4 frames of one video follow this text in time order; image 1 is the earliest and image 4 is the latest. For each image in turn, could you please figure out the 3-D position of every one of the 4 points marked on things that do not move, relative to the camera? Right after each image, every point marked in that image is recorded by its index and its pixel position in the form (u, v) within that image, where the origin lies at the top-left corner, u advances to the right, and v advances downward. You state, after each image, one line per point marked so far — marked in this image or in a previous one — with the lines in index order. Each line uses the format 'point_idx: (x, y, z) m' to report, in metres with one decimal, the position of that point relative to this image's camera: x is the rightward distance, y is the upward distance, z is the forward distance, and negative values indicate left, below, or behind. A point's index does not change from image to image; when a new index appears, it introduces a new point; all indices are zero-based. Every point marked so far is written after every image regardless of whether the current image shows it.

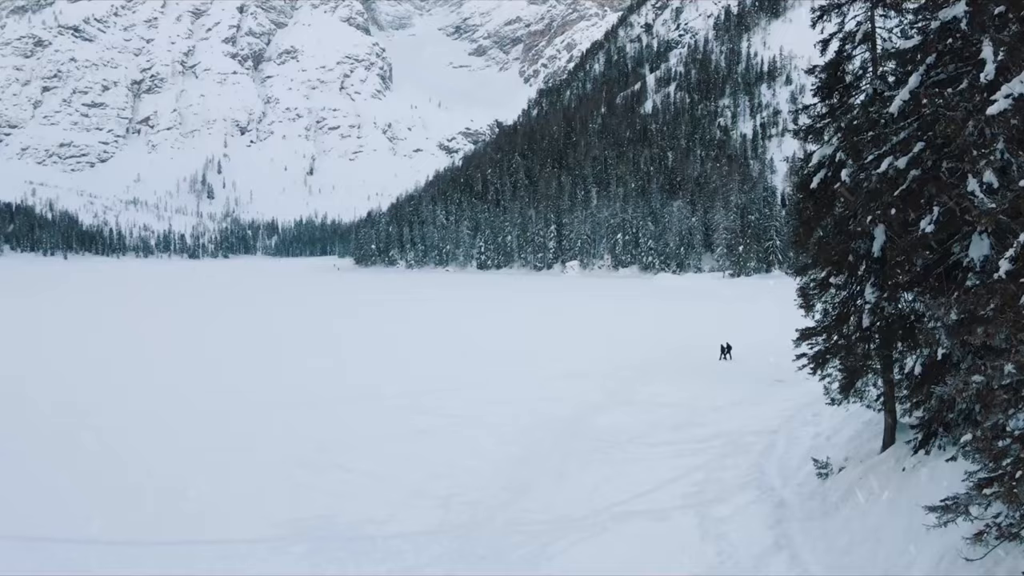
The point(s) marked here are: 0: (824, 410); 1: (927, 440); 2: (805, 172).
0: (+9.5, -3.7, +17.8) m
1: (+6.9, -2.5, +9.8) m
2: (+6.0, +2.3, +11.9) m
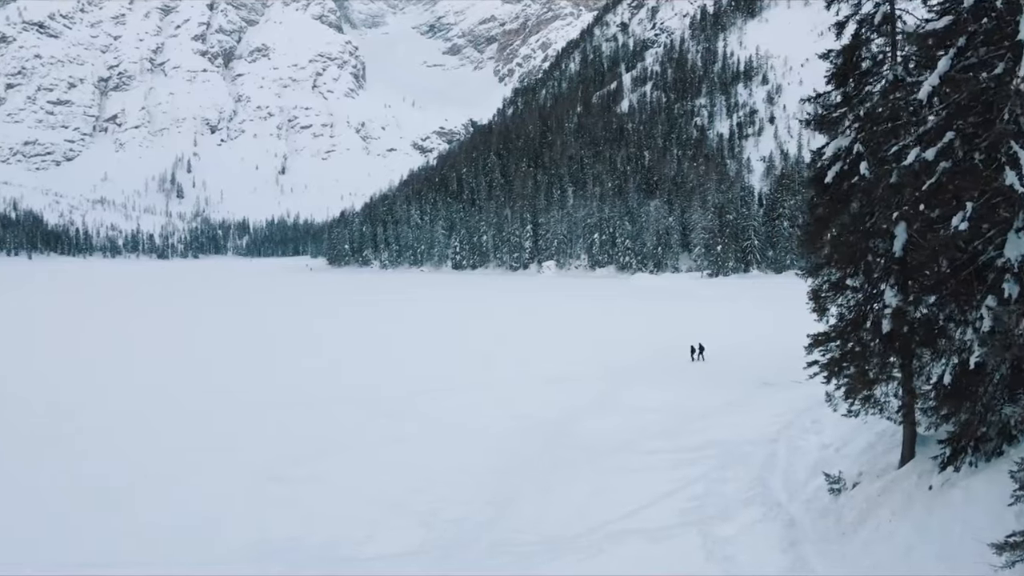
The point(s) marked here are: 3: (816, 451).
0: (+9.0, -3.7, +17.1) m
1: (+6.8, -2.6, +9.0) m
2: (+5.8, +2.3, +11.1) m
3: (+7.2, -3.9, +13.8) m
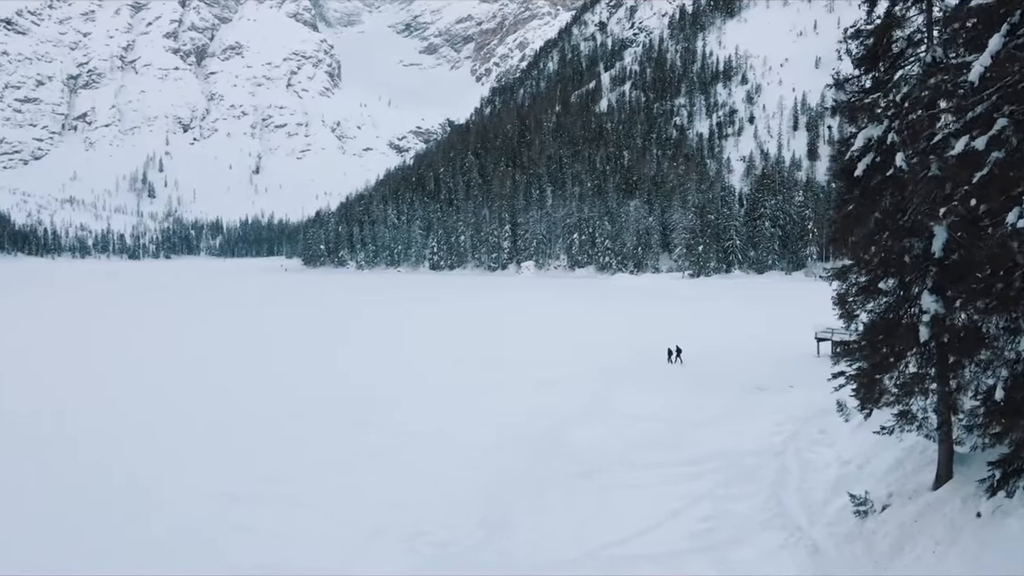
0: (+8.8, -3.8, +16.2) m
1: (+6.8, -2.6, +8.1) m
2: (+5.7, +2.2, +10.1) m
3: (+7.1, -3.9, +12.9) m
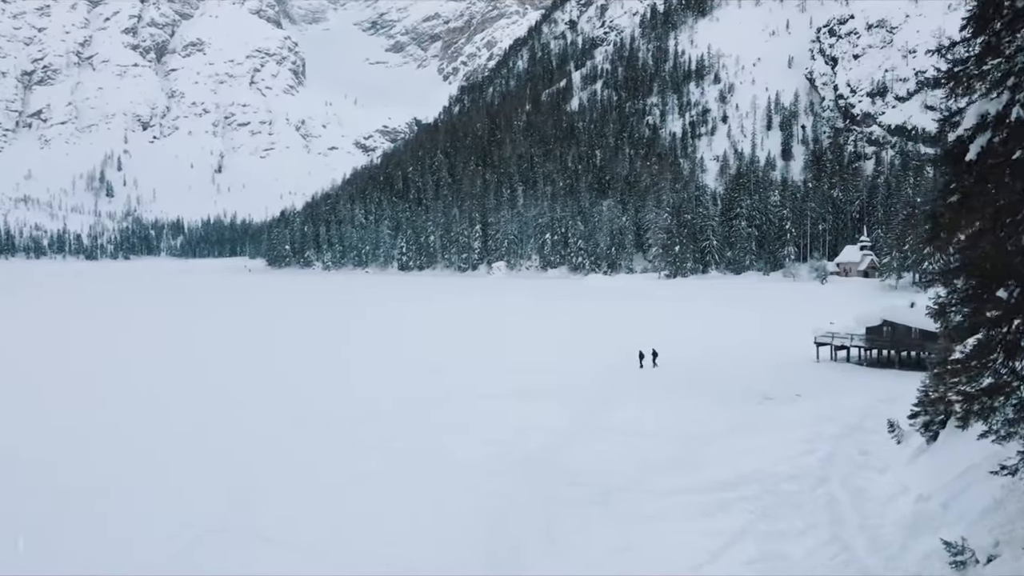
0: (+8.9, -3.9, +14.7) m
1: (+7.4, -2.7, +6.4) m
2: (+6.1, +2.1, +8.4) m
3: (+7.4, -4.0, +11.3) m
